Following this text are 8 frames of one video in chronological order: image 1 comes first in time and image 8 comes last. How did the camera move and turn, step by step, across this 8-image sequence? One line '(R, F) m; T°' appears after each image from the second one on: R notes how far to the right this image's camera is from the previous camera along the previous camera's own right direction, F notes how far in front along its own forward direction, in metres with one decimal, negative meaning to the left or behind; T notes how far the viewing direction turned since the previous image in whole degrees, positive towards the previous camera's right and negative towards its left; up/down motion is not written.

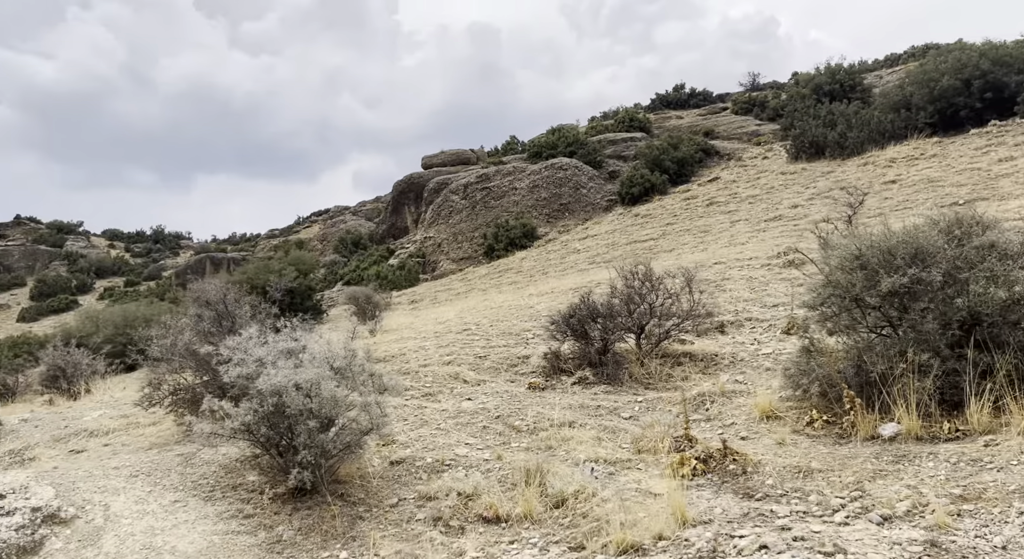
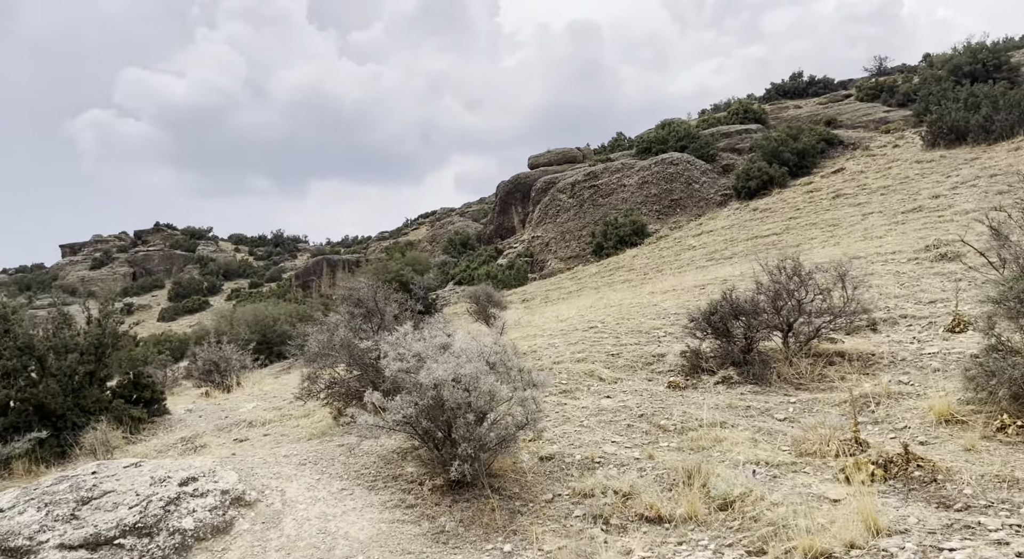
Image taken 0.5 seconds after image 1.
(-0.3, 0.0) m; -9°
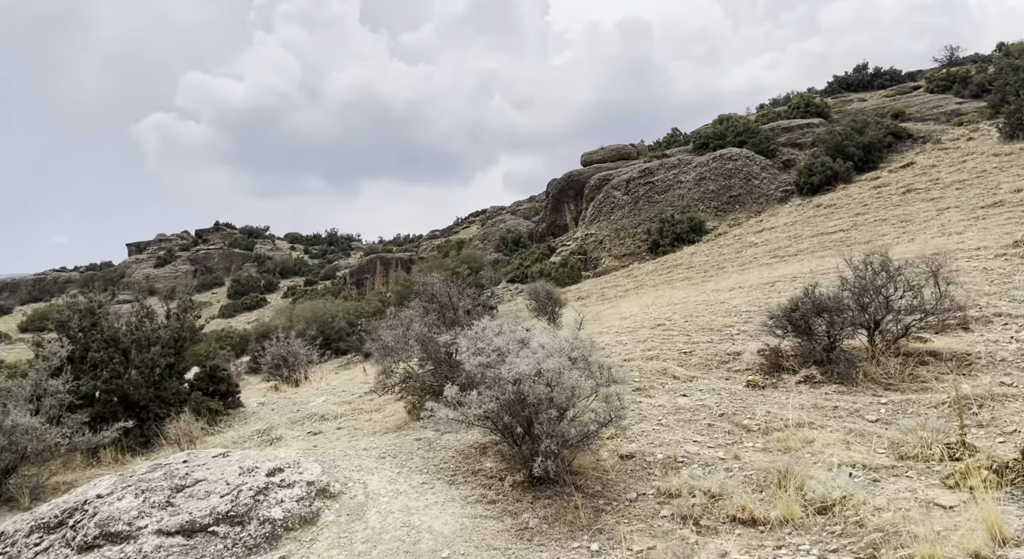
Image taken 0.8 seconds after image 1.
(-0.2, +0.1) m; -4°
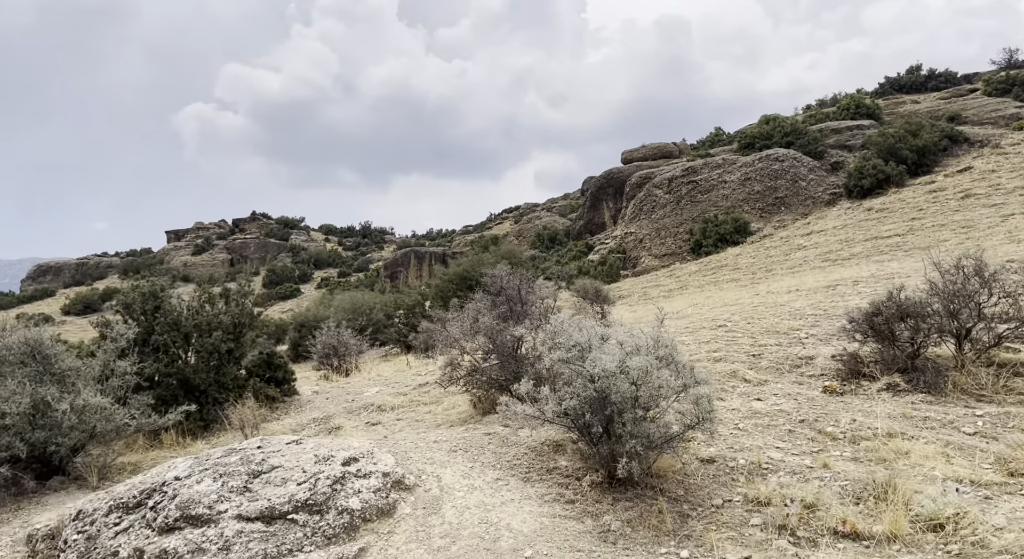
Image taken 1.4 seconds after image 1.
(-0.3, +0.1) m; -3°
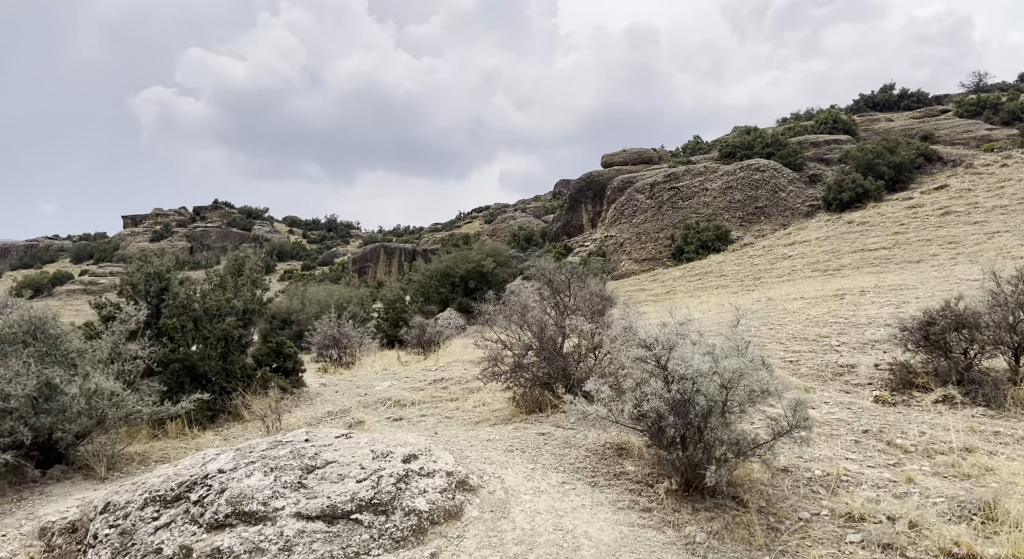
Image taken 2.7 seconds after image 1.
(-0.6, +0.3) m; +2°
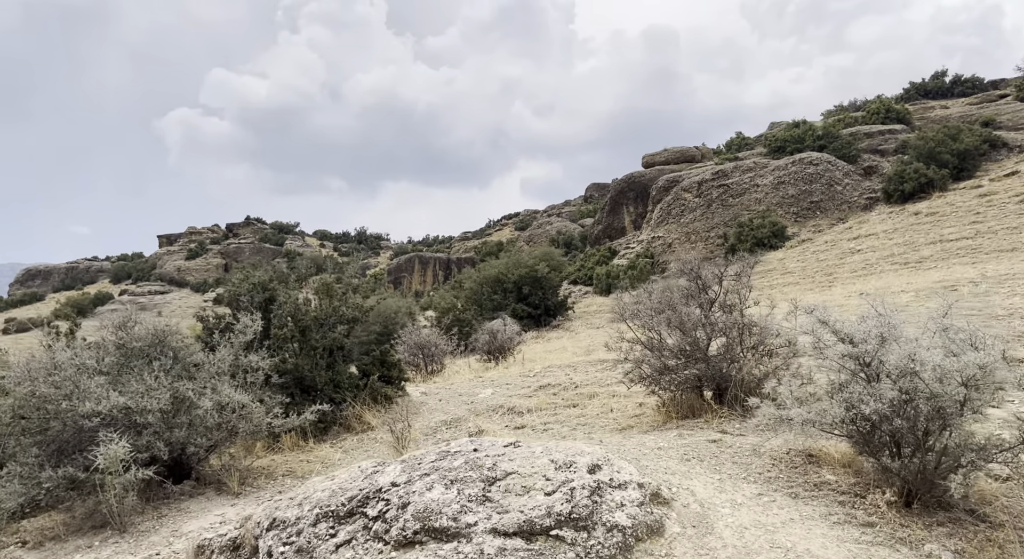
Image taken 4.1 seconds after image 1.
(-0.8, +0.3) m; -4°
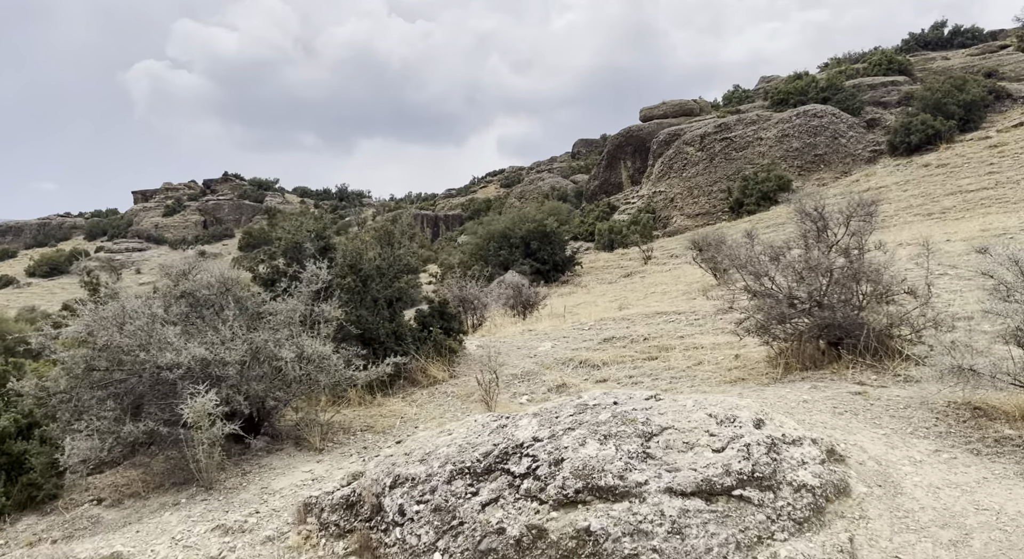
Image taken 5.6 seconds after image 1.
(-0.8, +0.4) m; 0°
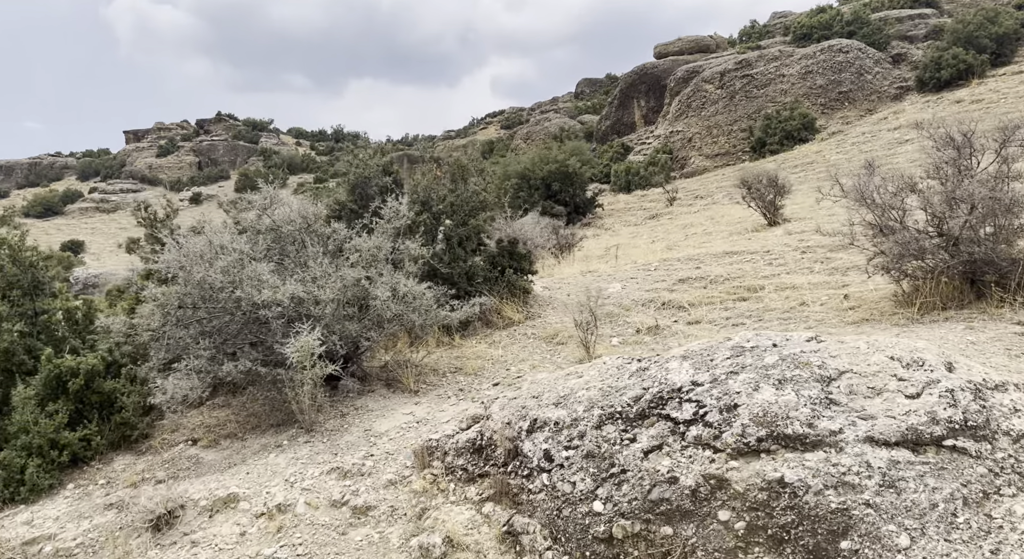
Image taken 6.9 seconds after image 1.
(-0.7, +0.3) m; -1°
